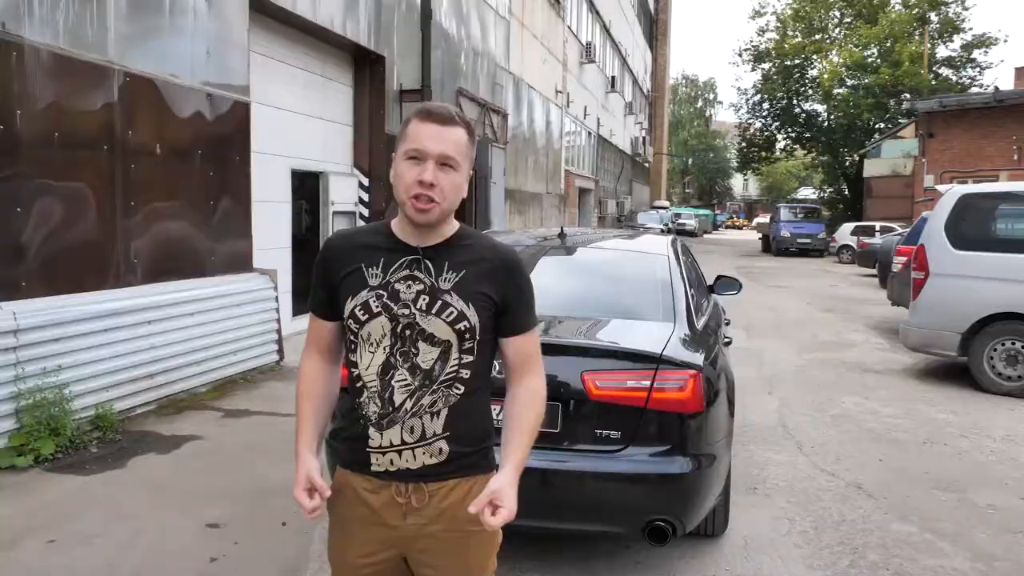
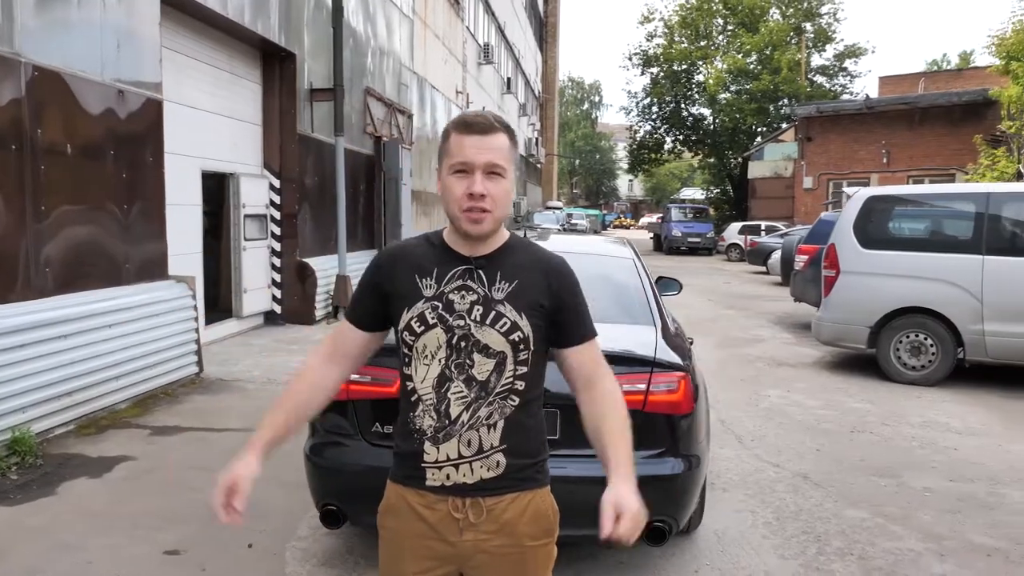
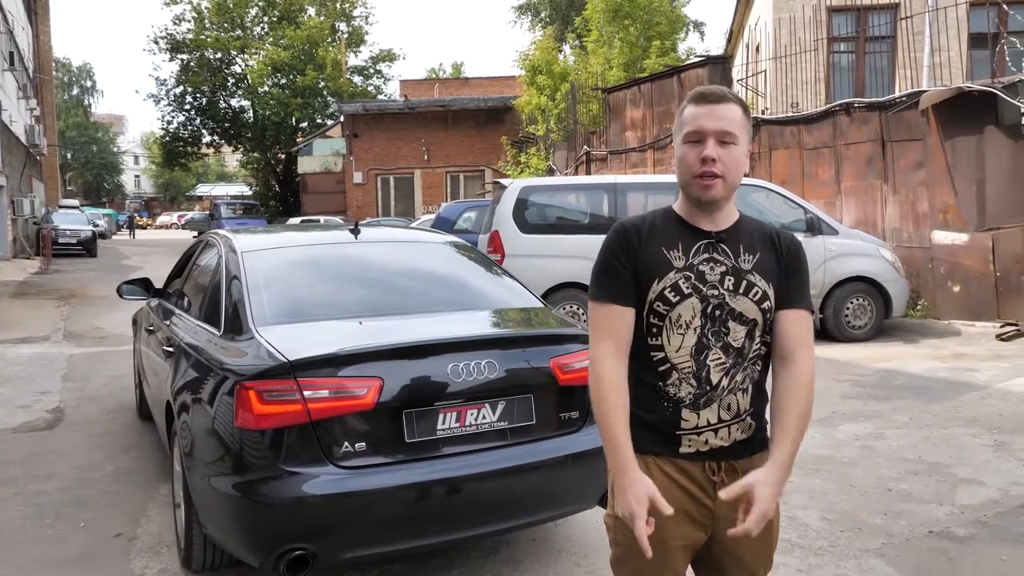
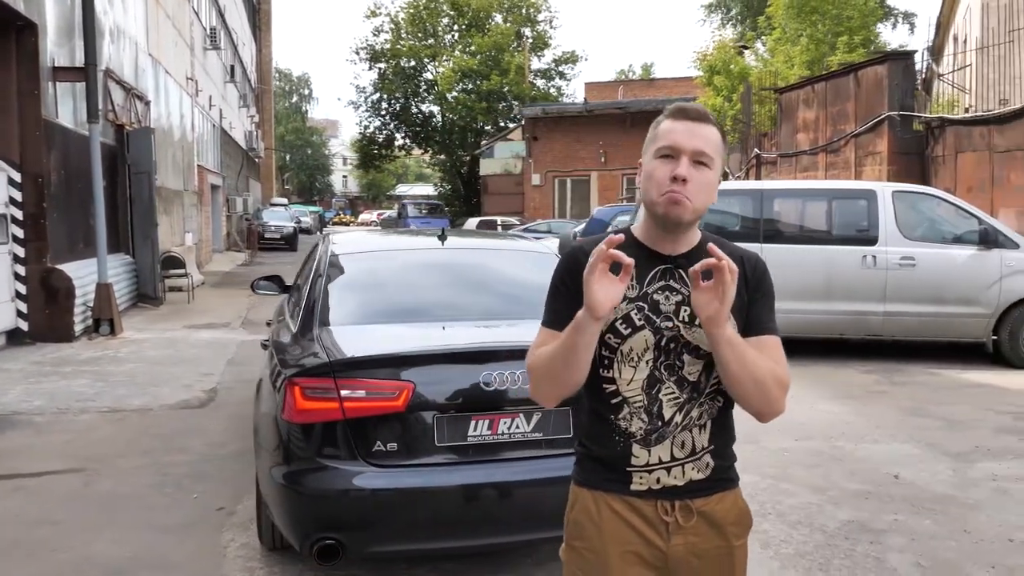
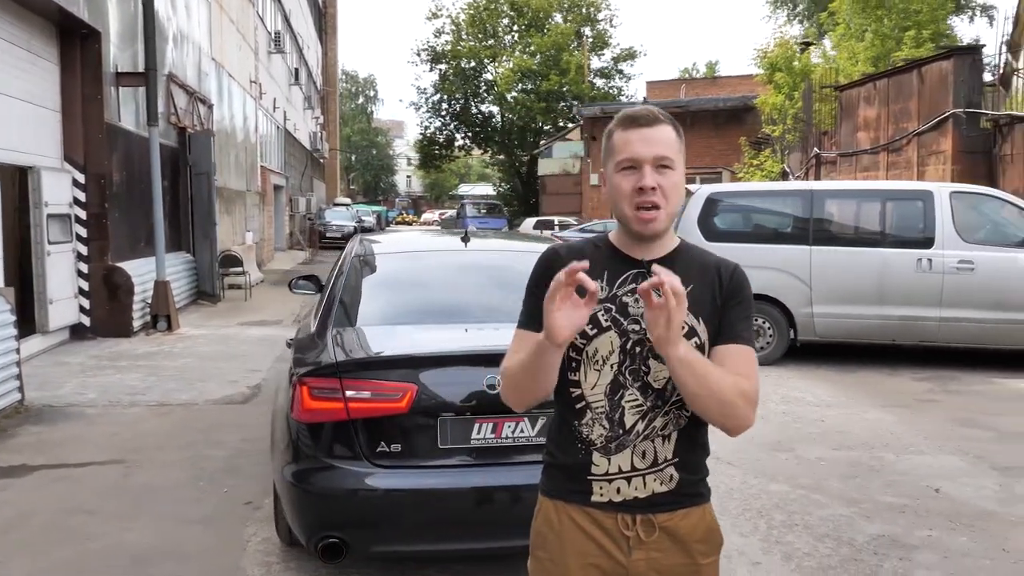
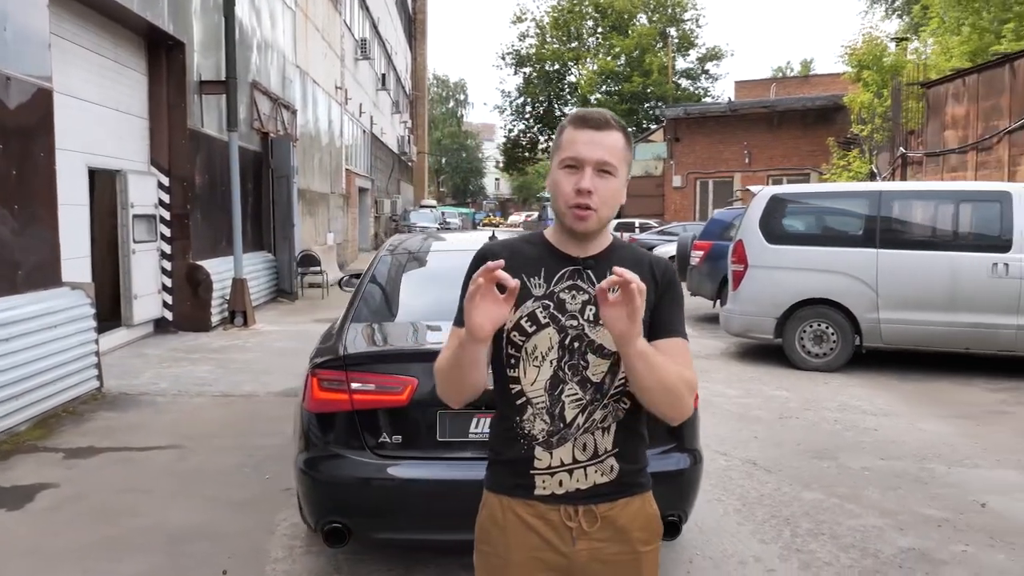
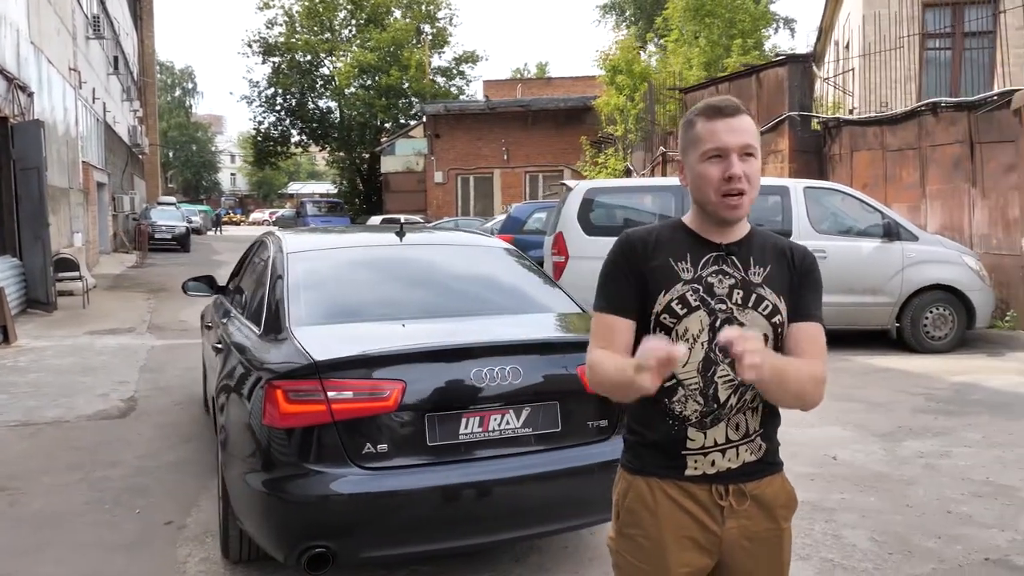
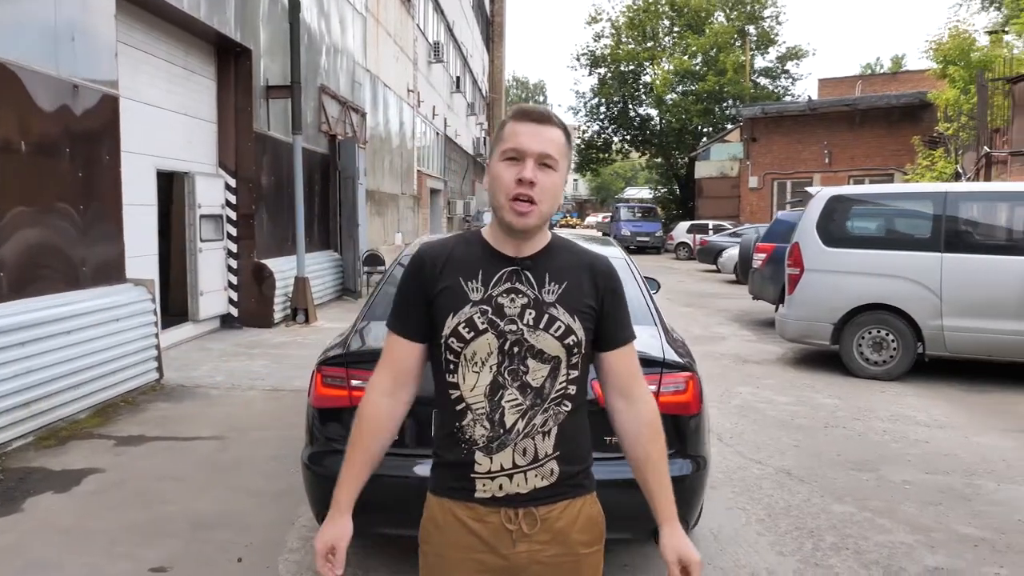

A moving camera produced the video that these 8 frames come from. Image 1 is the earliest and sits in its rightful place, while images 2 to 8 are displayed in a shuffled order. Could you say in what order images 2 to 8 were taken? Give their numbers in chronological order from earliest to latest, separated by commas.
2, 8, 6, 5, 4, 7, 3
